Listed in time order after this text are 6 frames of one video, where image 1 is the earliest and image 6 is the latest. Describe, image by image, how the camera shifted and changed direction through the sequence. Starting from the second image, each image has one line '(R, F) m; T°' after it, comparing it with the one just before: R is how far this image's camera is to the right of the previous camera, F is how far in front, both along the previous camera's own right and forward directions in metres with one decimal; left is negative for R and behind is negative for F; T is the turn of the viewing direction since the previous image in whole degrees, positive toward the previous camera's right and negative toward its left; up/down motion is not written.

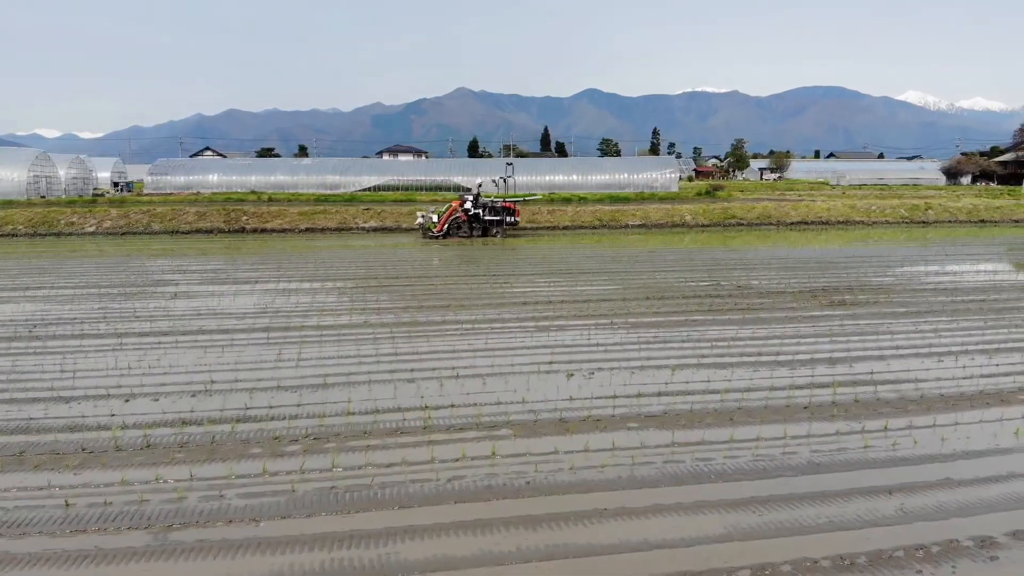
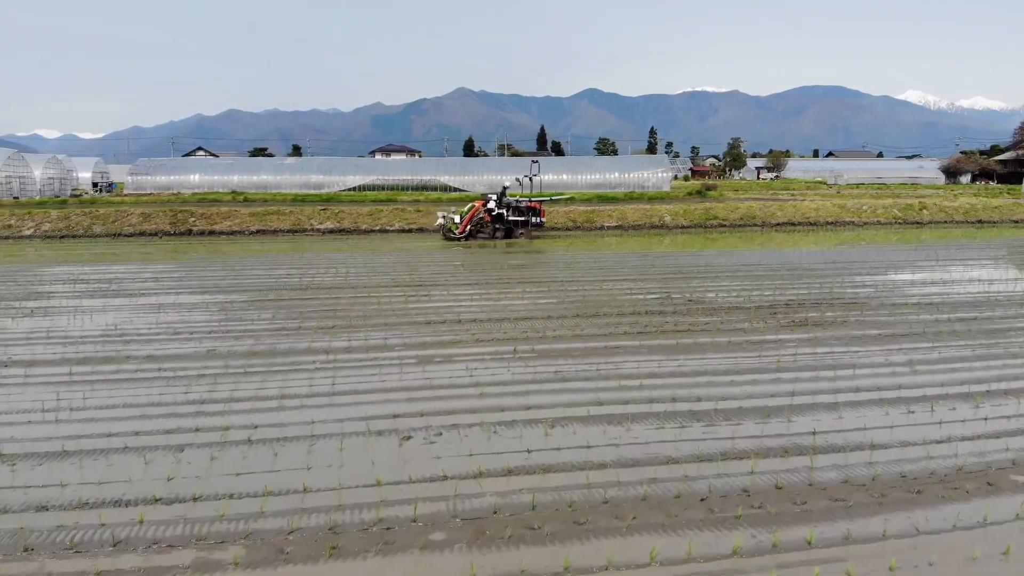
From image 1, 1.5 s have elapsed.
(+0.9, +1.5) m; 0°
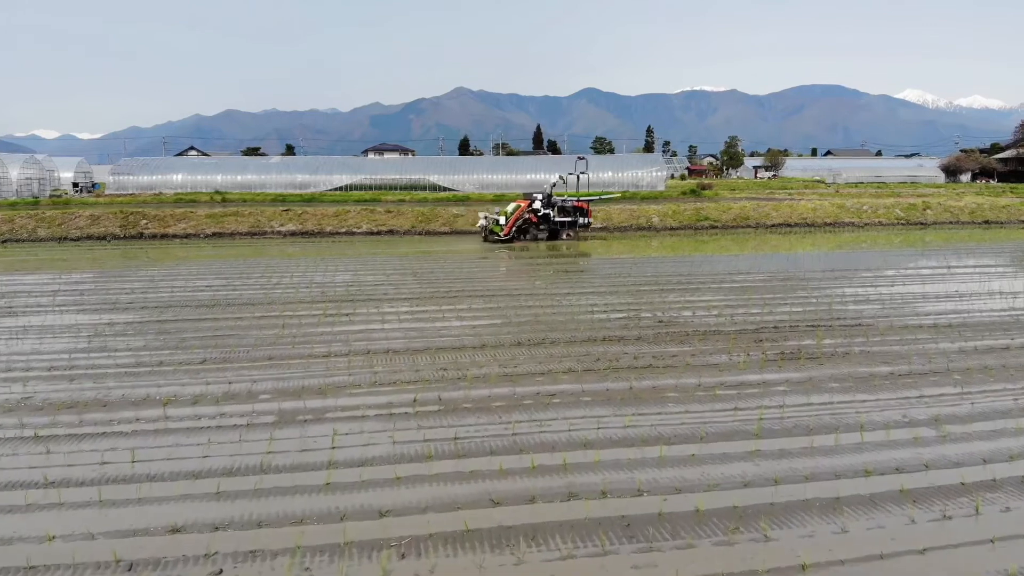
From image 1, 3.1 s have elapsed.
(+0.6, +1.6) m; 0°
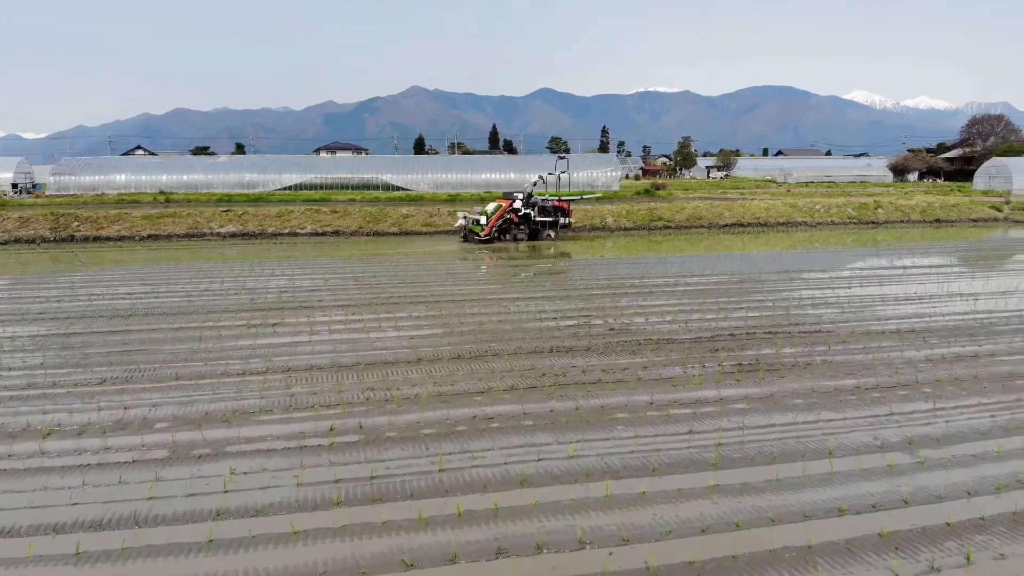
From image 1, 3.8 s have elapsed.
(+0.1, +0.5) m; +3°
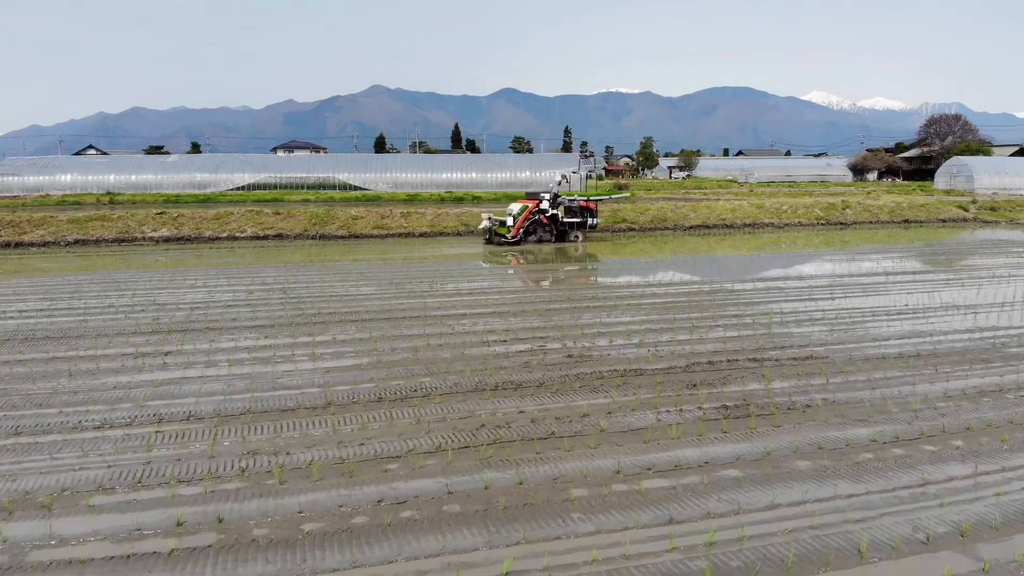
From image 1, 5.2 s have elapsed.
(+0.2, +1.1) m; +2°
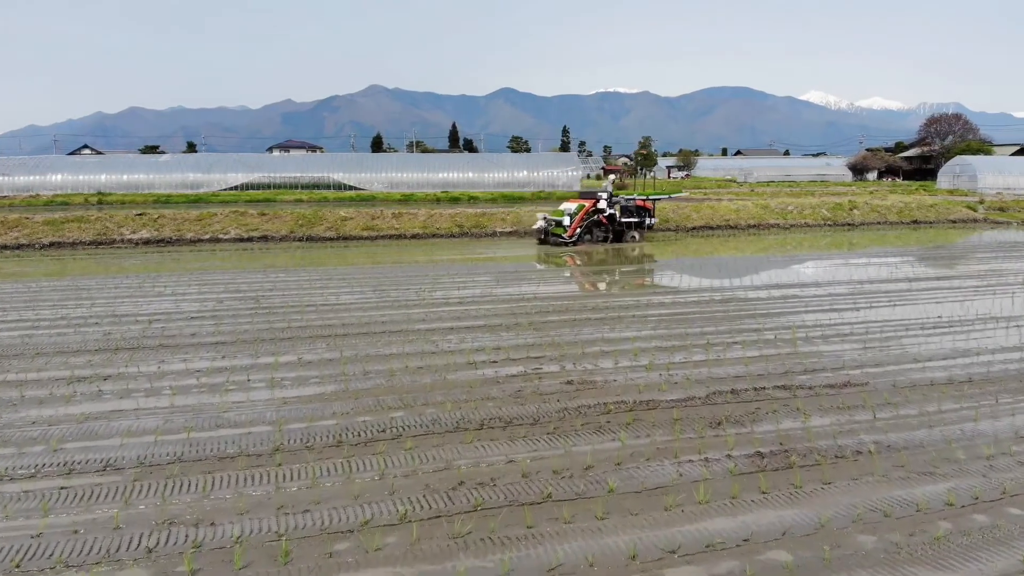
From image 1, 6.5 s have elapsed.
(0.0, +0.8) m; 0°
